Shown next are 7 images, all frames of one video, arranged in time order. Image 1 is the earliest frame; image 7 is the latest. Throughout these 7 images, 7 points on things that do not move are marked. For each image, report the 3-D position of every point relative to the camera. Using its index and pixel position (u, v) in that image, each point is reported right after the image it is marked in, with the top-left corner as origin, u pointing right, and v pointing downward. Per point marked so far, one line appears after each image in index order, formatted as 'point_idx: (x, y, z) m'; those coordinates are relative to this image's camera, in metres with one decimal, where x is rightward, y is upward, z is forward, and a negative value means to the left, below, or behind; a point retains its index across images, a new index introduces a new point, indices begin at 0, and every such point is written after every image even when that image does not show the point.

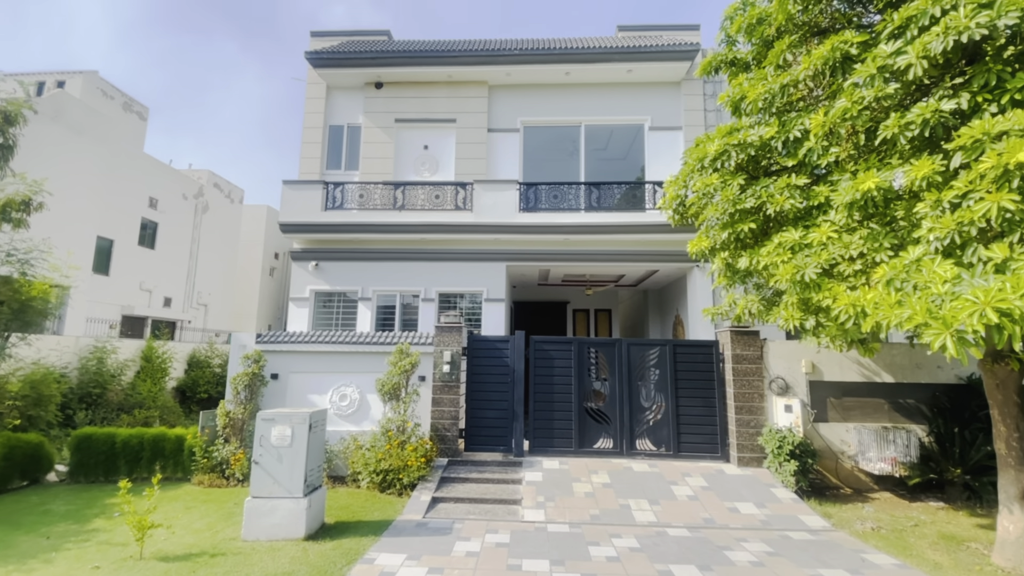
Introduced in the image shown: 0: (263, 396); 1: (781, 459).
0: (-3.6, -1.5, +6.7) m
1: (+3.3, -2.1, +5.8) m
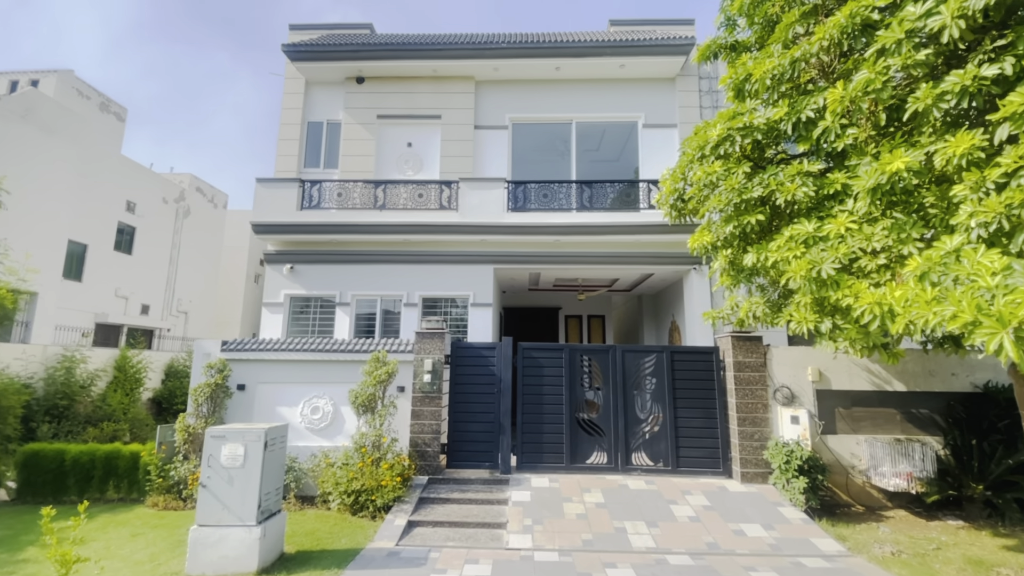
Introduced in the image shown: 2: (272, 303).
0: (-3.7, -1.6, +6.2) m
1: (+3.1, -2.1, +5.3) m
2: (-3.9, -0.2, +7.7) m
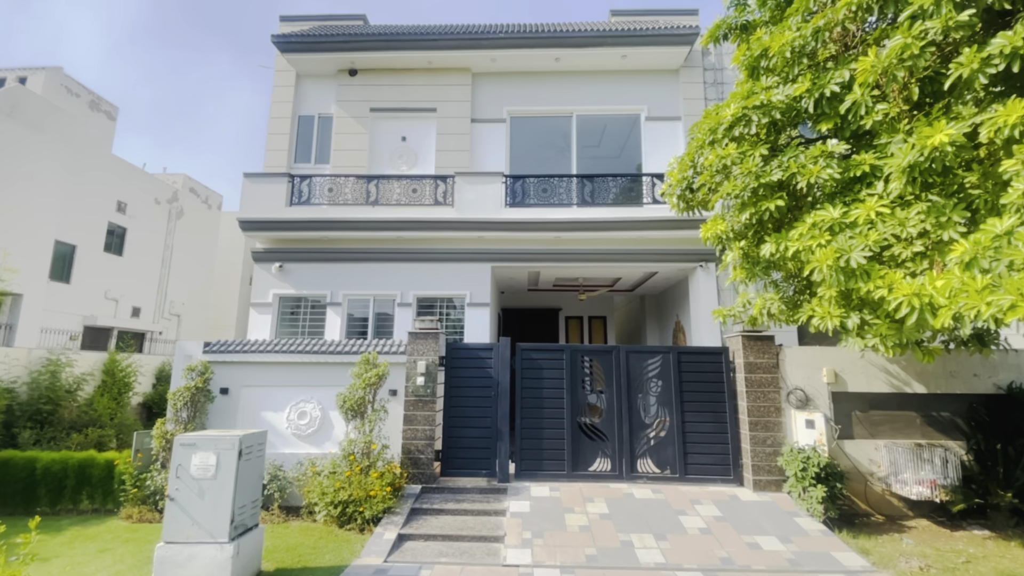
0: (-3.8, -1.6, +5.8) m
1: (+3.1, -2.1, +5.0) m
2: (-3.9, -0.2, +7.4) m
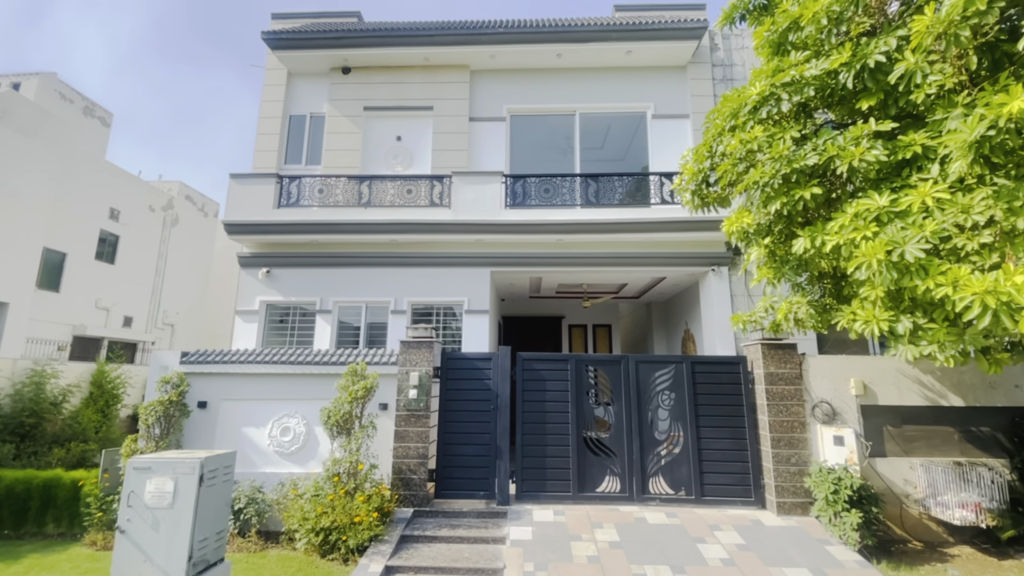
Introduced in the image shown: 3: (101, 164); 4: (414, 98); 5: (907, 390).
0: (-3.7, -1.6, +5.4) m
1: (+3.1, -2.1, +4.5) m
2: (-3.9, -0.3, +7.0) m
3: (-12.0, +3.6, +13.8) m
4: (-1.6, +3.1, +7.8) m
5: (+4.3, -1.1, +5.1) m
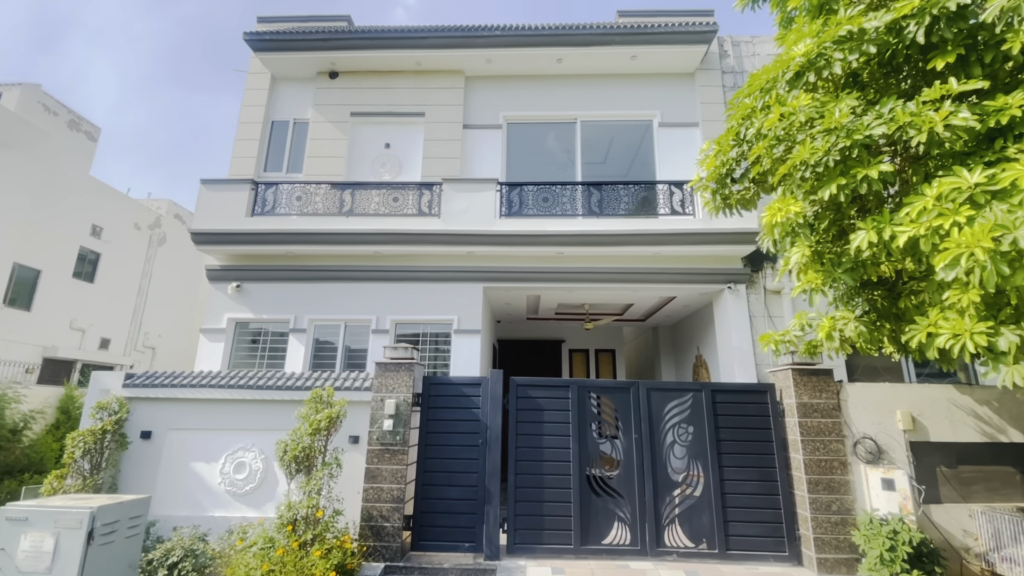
0: (-3.8, -1.7, +4.6) m
1: (+3.0, -2.2, +3.7) m
2: (-4.0, -0.5, +6.3) m
3: (-12.1, +3.1, +13.3) m
4: (-1.7, +2.8, +7.3) m
5: (+4.2, -1.3, +4.4) m
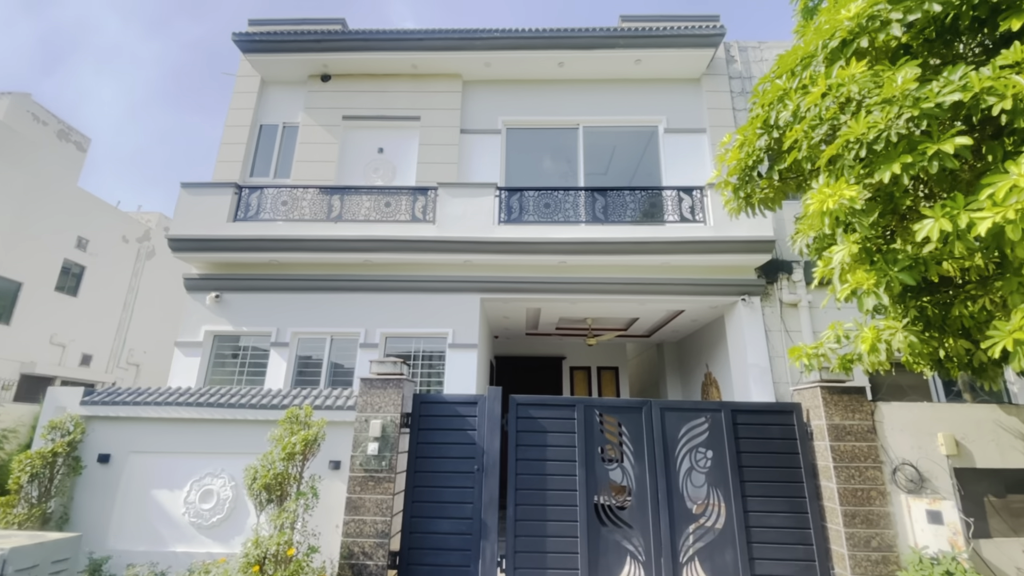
0: (-3.8, -1.8, +4.1) m
1: (+3.0, -2.2, +3.2) m
2: (-4.0, -0.7, +5.8) m
3: (-12.1, +2.7, +13.0) m
4: (-1.7, +2.7, +7.0) m
5: (+4.2, -1.4, +4.0) m
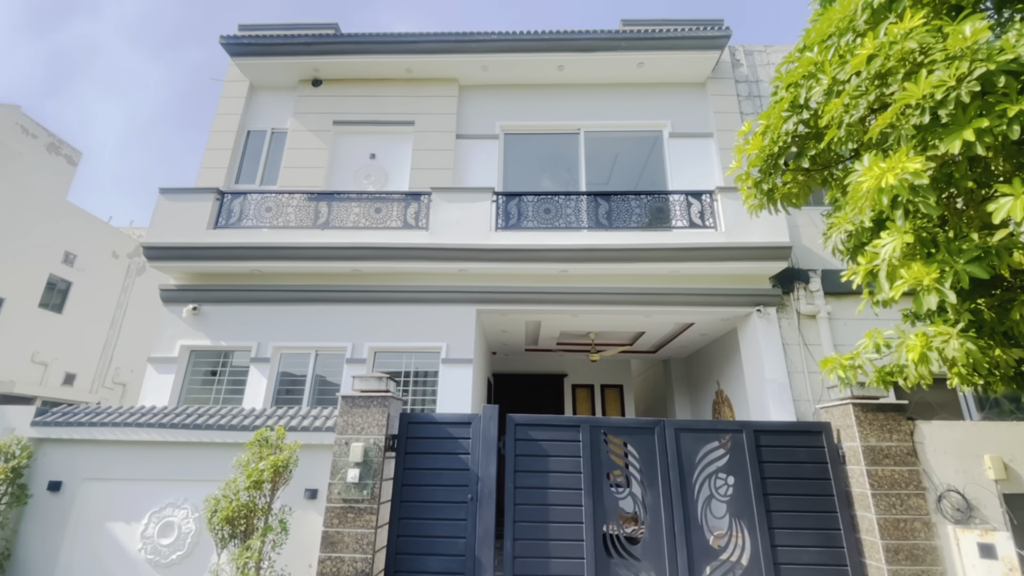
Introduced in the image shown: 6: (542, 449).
0: (-3.9, -1.9, +3.7) m
1: (+3.0, -2.3, +2.8) m
2: (-4.0, -0.8, +5.4) m
3: (-12.1, +2.3, +12.7) m
4: (-1.7, +2.5, +6.7) m
5: (+4.2, -1.4, +3.6) m
6: (+0.2, -1.3, +3.9) m
